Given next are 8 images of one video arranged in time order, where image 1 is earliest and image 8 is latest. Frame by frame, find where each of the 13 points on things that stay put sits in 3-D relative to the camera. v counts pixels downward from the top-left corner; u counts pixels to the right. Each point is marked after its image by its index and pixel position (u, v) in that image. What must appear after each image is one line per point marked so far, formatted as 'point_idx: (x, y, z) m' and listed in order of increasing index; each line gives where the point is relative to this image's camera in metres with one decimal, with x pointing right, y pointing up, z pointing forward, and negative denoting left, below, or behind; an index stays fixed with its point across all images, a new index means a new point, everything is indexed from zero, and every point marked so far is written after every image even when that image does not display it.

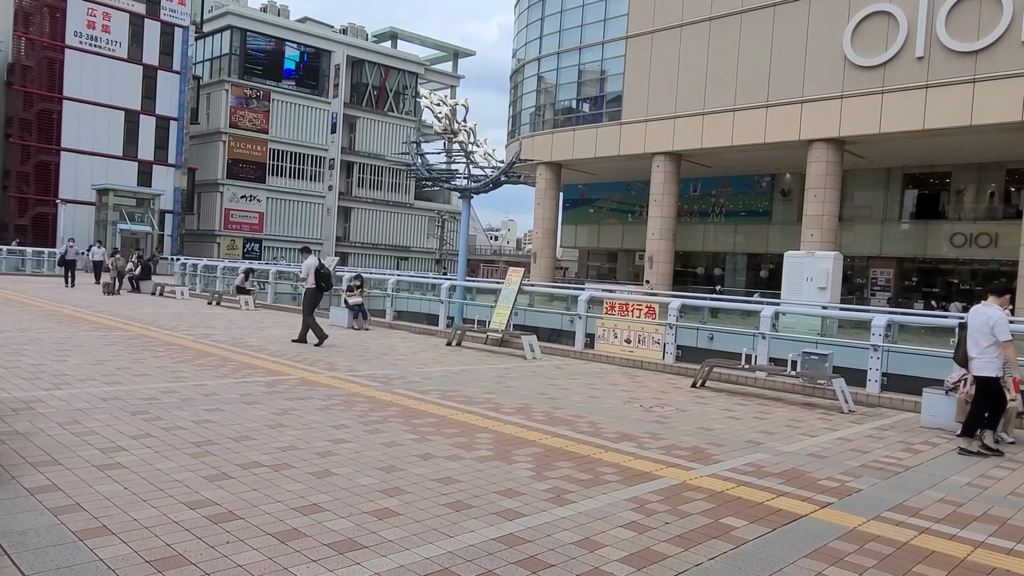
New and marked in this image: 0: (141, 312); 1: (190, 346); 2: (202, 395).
0: (-7.2, -0.5, +14.3) m
1: (-4.2, -0.8, +9.6) m
2: (-2.7, -0.9, +6.2) m
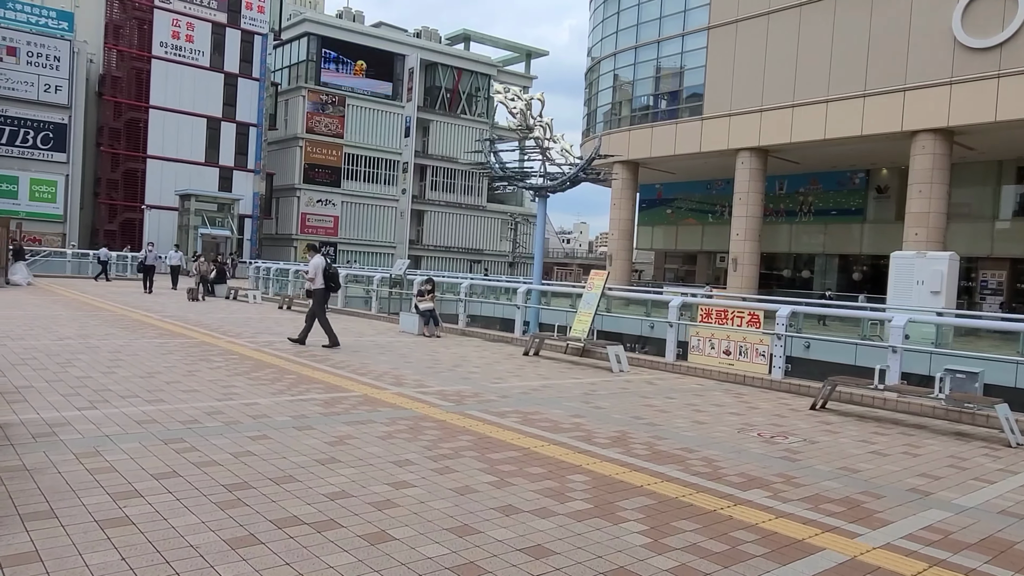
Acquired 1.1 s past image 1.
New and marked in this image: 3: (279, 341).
0: (-5.7, -0.6, +13.9) m
1: (-3.2, -0.8, +8.9) m
2: (-2.0, -1.0, +5.5) m
3: (-3.4, -0.8, +10.8) m
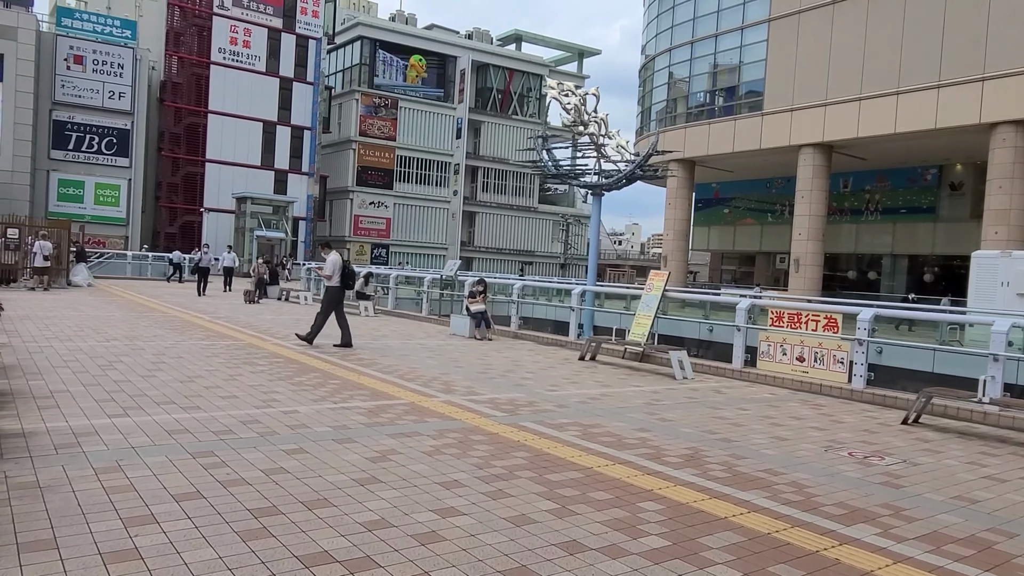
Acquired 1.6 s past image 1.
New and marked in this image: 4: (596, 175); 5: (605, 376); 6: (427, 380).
0: (-4.7, -0.6, +13.7) m
1: (-2.5, -0.8, +8.6) m
2: (-1.6, -1.0, +5.0) m
3: (-2.7, -0.8, +10.5) m
4: (+2.1, +2.8, +17.9) m
5: (+1.1, -1.1, +9.0) m
6: (-0.9, -1.0, +7.6) m
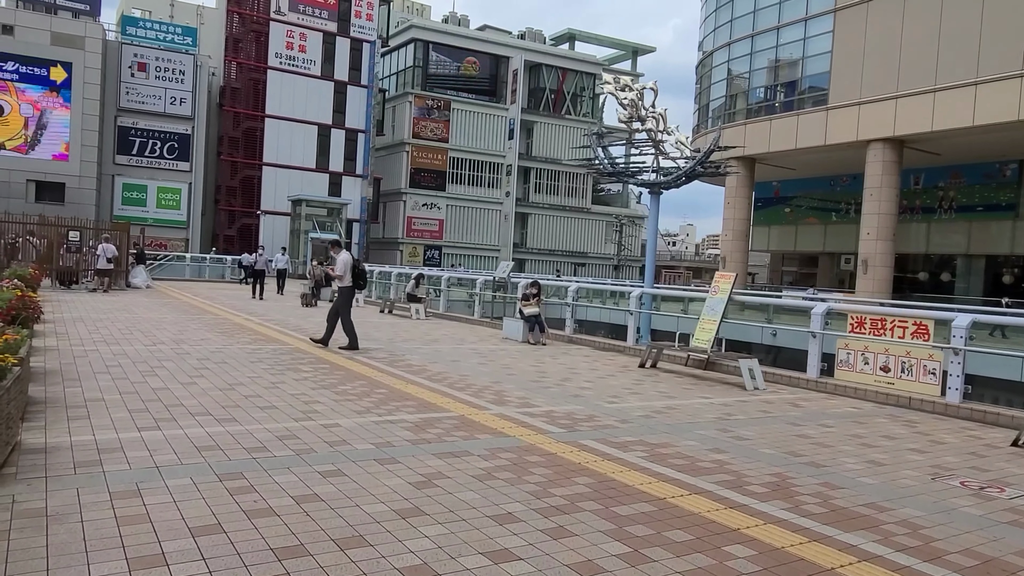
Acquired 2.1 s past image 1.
0: (-3.7, -0.7, +13.5) m
1: (-1.9, -0.9, +8.2) m
2: (-1.2, -1.0, +4.6) m
3: (-1.9, -0.9, +10.1) m
4: (+3.3, +2.7, +17.2) m
5: (+1.8, -1.1, +8.4) m
6: (-0.3, -1.0, +7.1) m
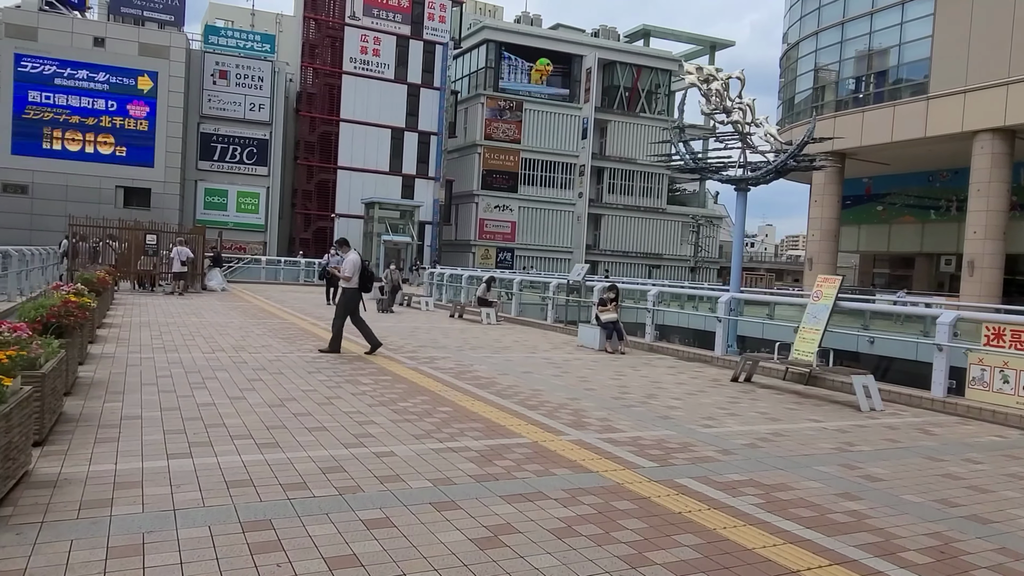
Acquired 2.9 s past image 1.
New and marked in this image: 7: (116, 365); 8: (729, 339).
0: (-2.4, -0.7, +13.0) m
1: (-1.1, -0.9, +7.6) m
2: (-0.7, -1.0, +3.9) m
3: (-0.9, -0.9, +9.5) m
4: (+5.0, +2.6, +16.0) m
5: (+2.6, -1.2, +7.3) m
6: (+0.4, -1.0, +6.3) m
7: (-4.0, -0.8, +7.3) m
8: (+3.3, -0.8, +11.5) m
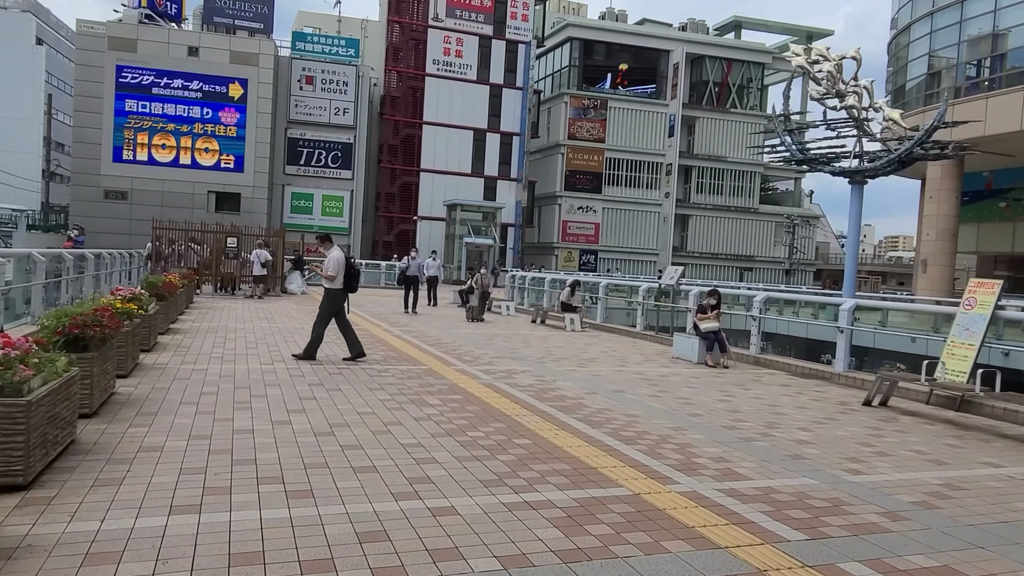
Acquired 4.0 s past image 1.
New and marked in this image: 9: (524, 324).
0: (-0.9, -0.8, +12.2) m
1: (-0.3, -1.0, +6.6) m
2: (-0.3, -1.1, +2.9) m
3: (+0.1, -1.0, +8.4) m
4: (+6.7, +2.5, +14.3) m
5: (+3.4, -1.2, +5.9) m
6: (+1.0, -1.1, +5.2) m
7: (-3.2, -0.8, +6.7) m
8: (+4.6, -0.9, +10.0) m
9: (+0.3, -0.9, +17.1) m
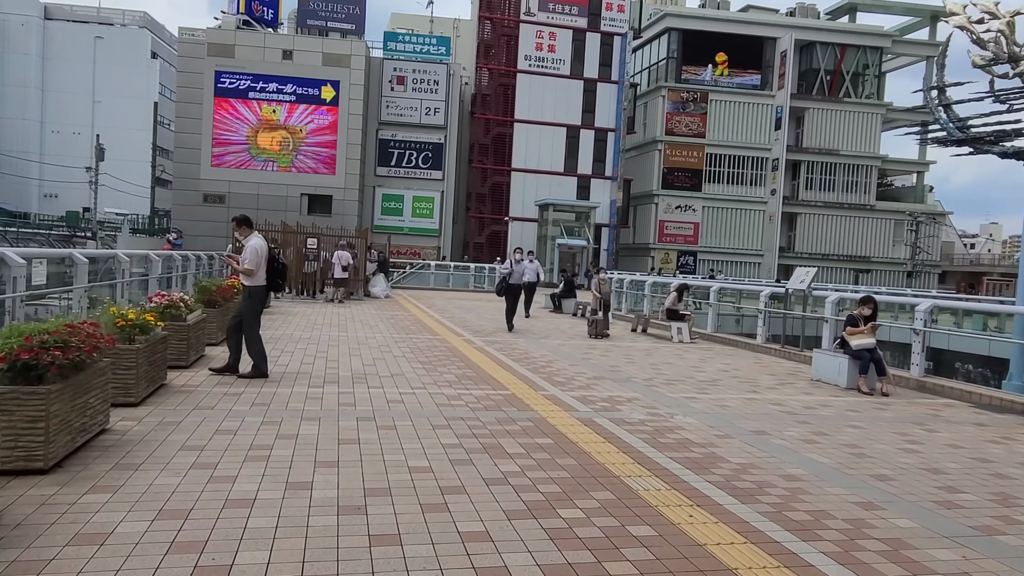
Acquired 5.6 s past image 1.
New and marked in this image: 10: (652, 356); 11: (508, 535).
0: (+0.5, -0.9, +10.6) m
1: (+0.4, -1.0, +5.0) m
2: (-0.1, -1.1, +1.3) m
3: (+1.1, -1.0, +6.7) m
4: (+8.4, +2.4, +11.7) m
5: (+4.0, -1.3, +3.8) m
6: (+1.5, -1.1, +3.4) m
7: (-2.4, -0.9, +5.4) m
8: (+5.7, -0.9, +7.7) m
9: (+2.3, -1.0, +15.3) m
10: (+2.1, -1.0, +10.6) m
11: (0.0, -1.1, +3.2) m
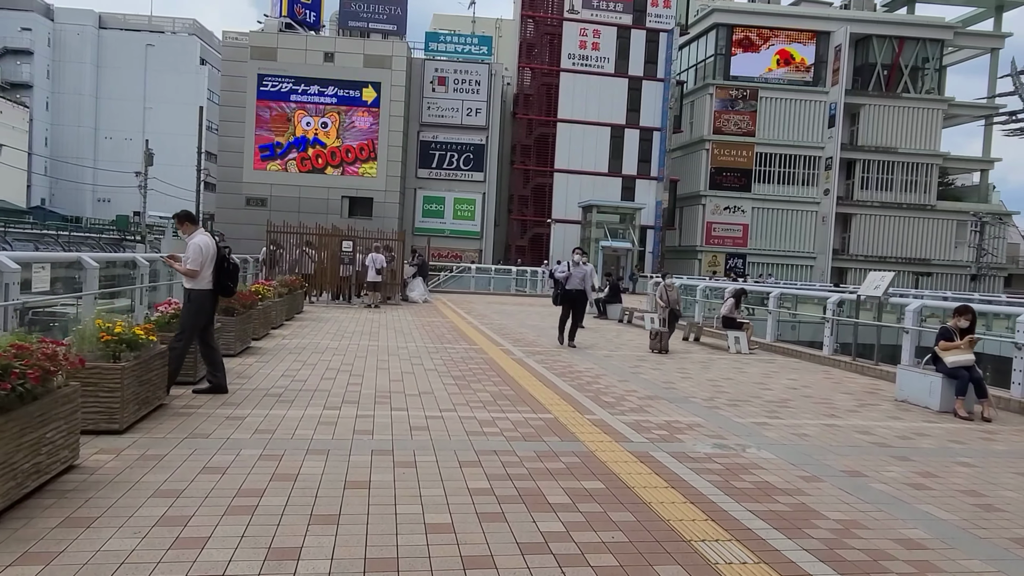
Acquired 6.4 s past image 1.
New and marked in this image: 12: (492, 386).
0: (+1.1, -1.0, +9.7) m
1: (+0.7, -1.1, +4.1) m
2: (-0.1, -1.2, +0.5) m
3: (+1.4, -1.1, +5.8) m
4: (+9.0, +2.3, +10.3) m
5: (+4.1, -1.4, +2.8) m
6: (+1.7, -1.2, +2.4) m
7: (-2.2, -0.9, +4.7) m
8: (+6.1, -1.0, +6.5) m
9: (+3.2, -1.1, +14.3) m
10: (+2.6, -1.1, +9.6) m
11: (+0.1, -1.1, +2.4) m
12: (-0.5, -0.8, +10.3) m
